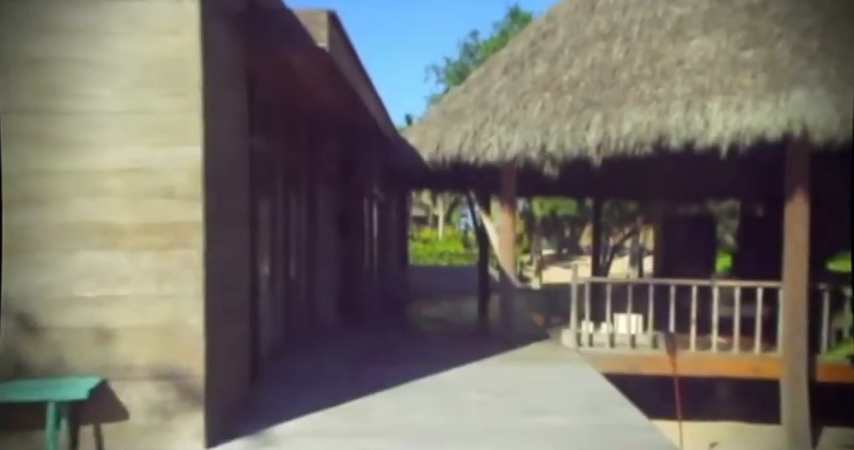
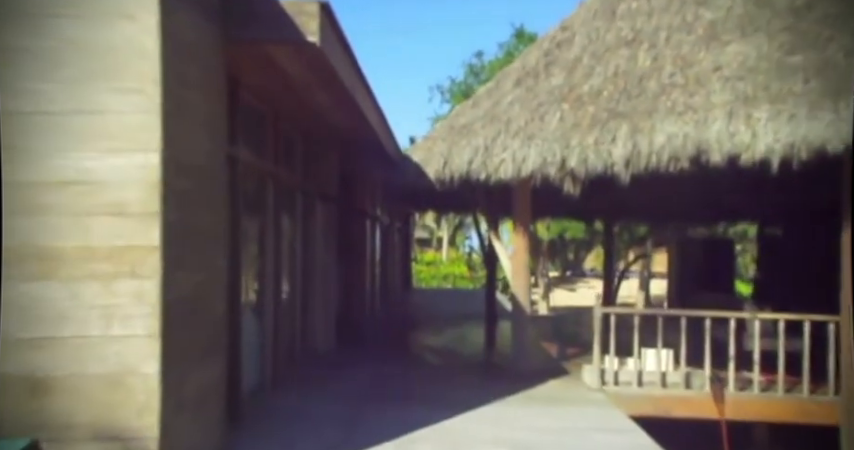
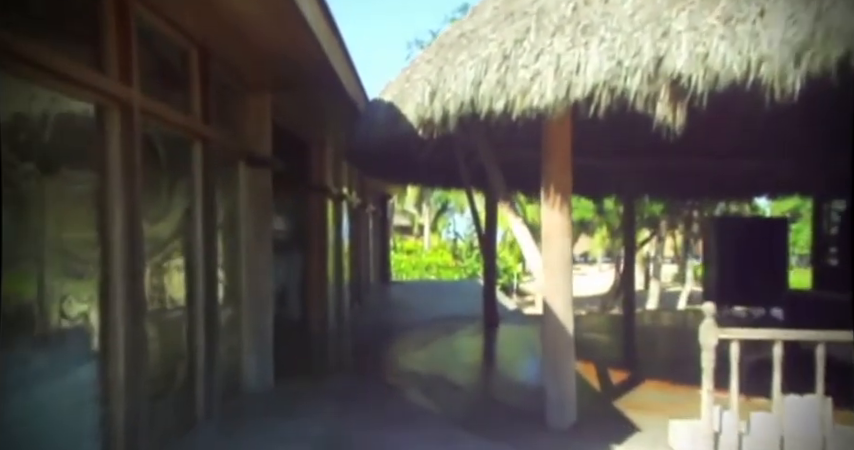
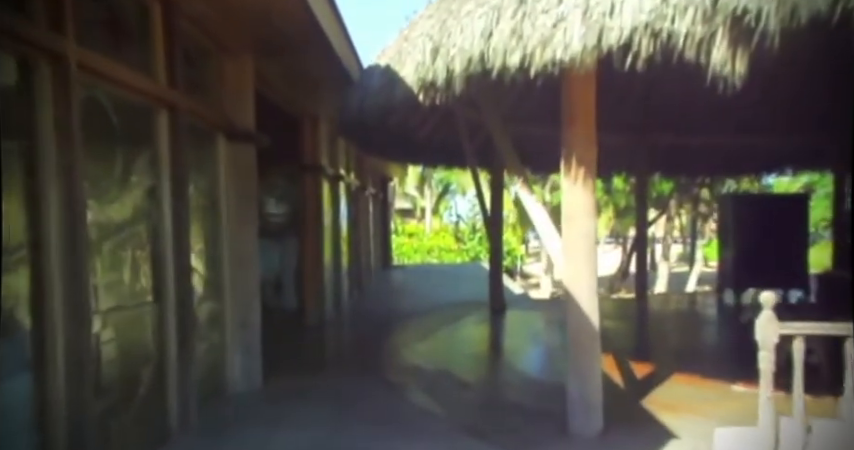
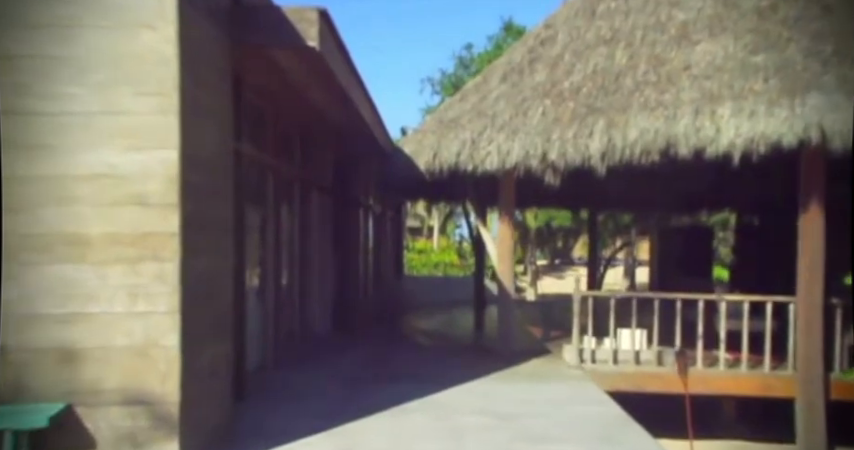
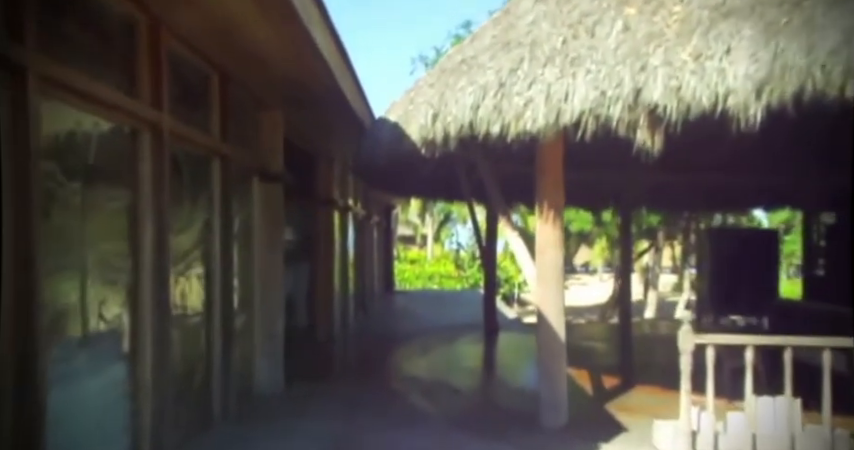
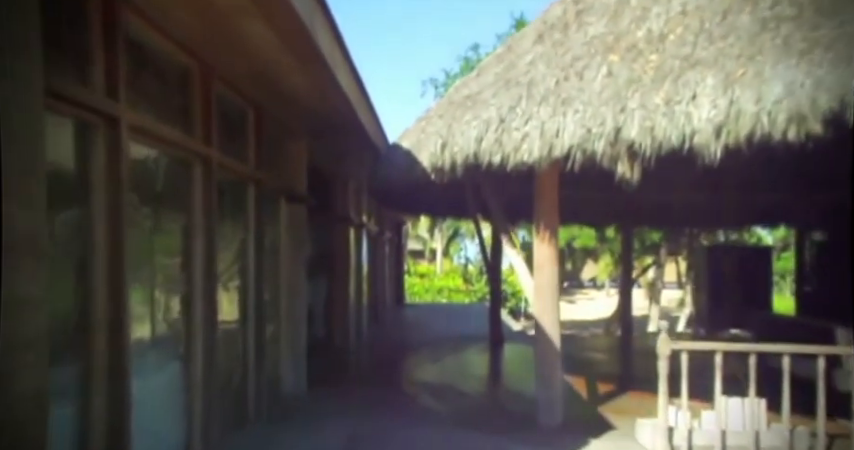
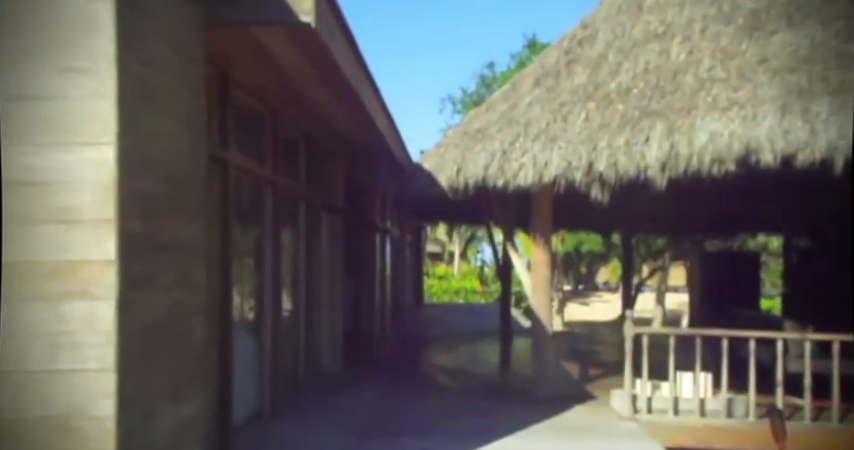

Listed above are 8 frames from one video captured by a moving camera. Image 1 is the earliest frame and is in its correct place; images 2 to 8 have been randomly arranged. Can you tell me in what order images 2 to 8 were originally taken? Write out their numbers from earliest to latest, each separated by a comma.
5, 2, 8, 7, 6, 3, 4
